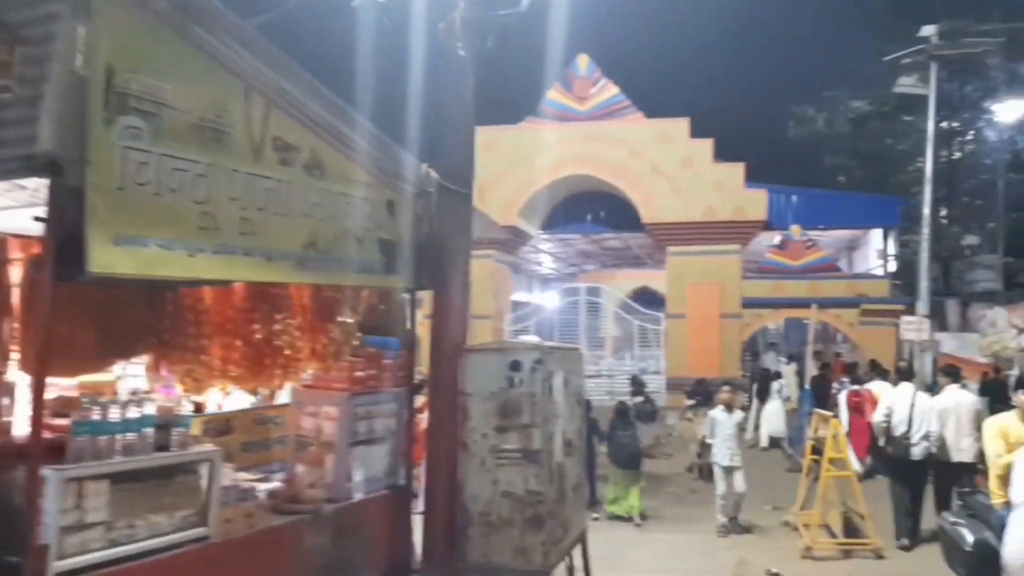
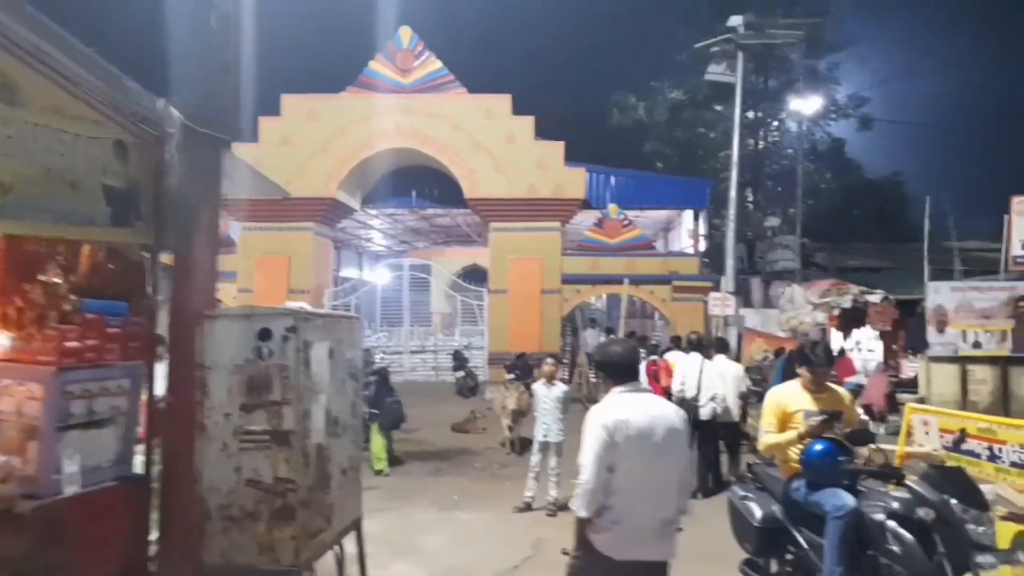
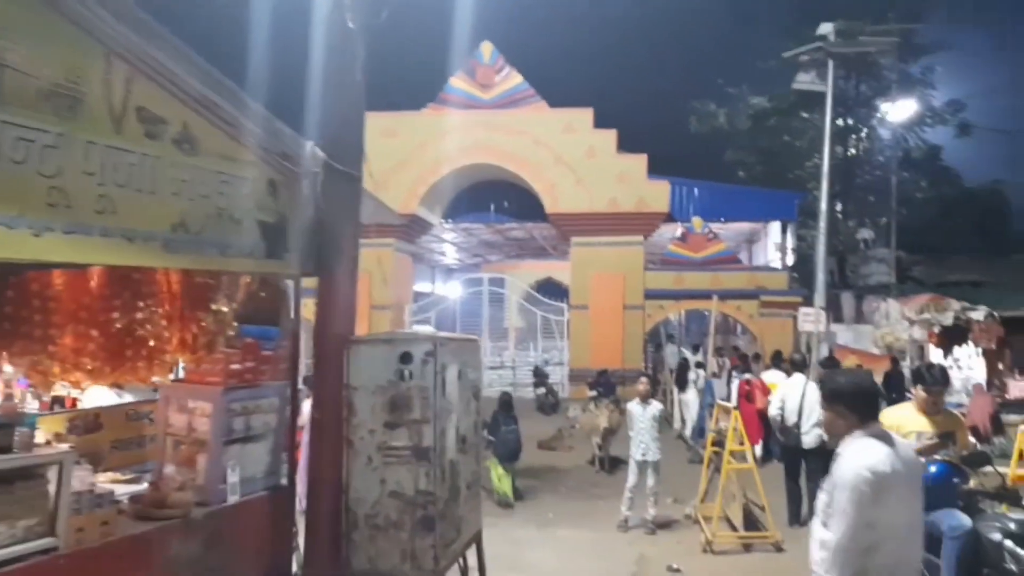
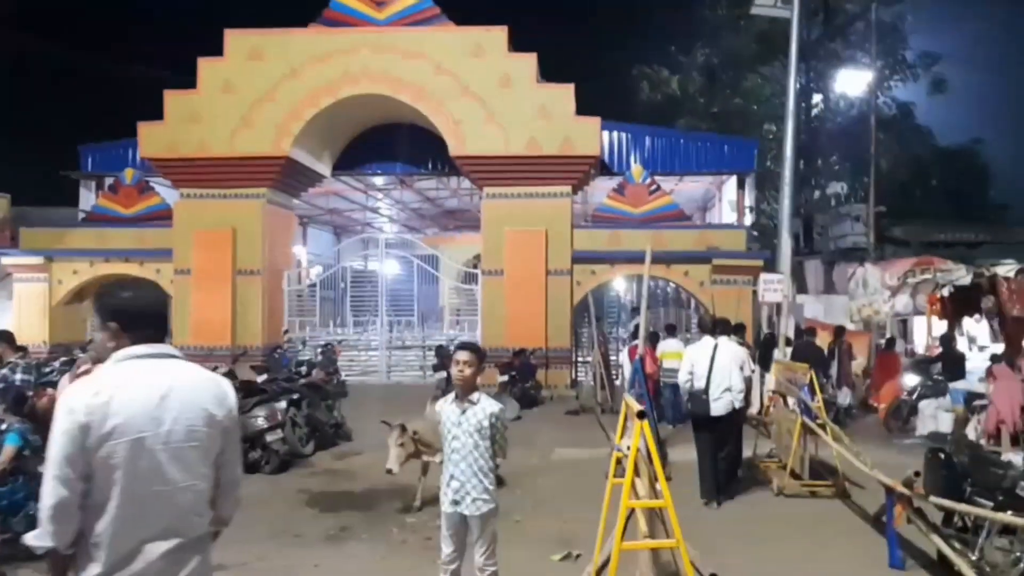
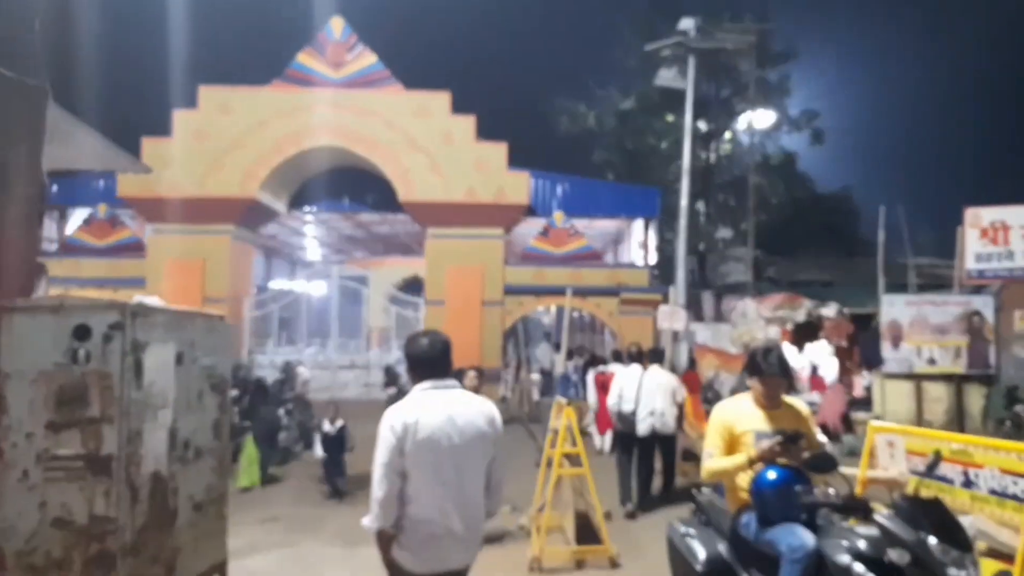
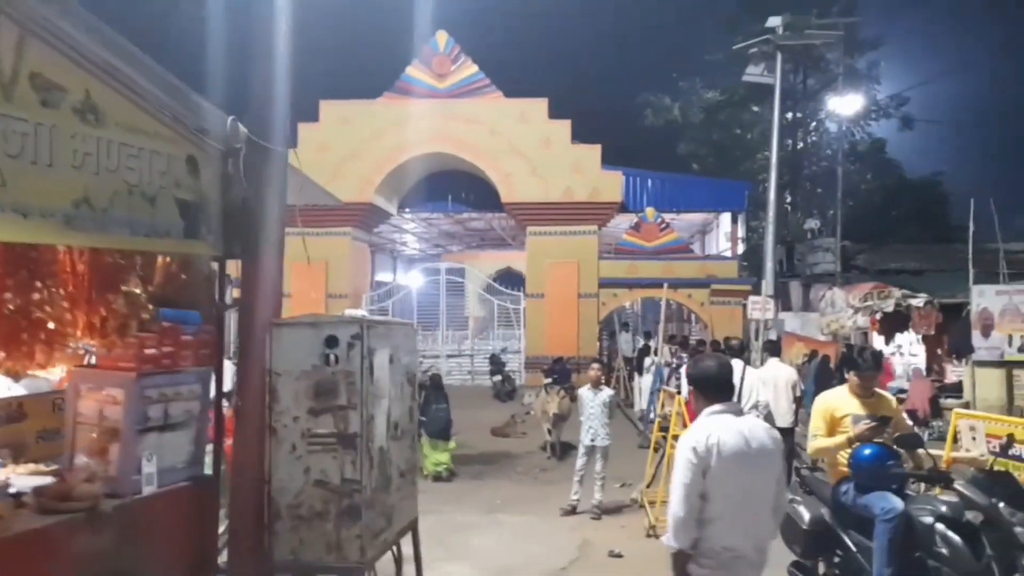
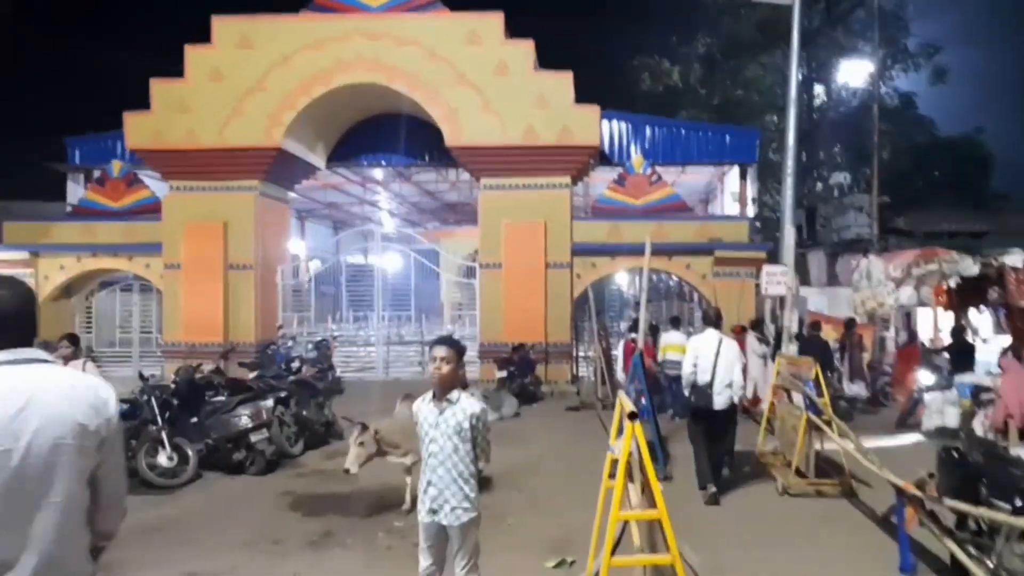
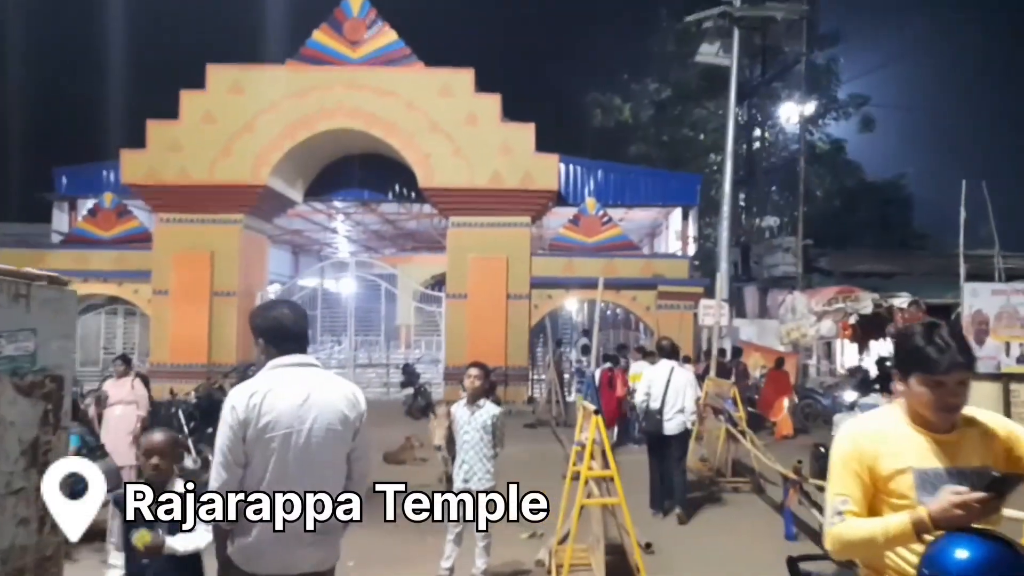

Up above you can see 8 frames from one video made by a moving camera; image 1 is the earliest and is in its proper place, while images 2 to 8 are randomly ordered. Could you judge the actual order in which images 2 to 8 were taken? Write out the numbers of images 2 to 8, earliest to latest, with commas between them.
3, 6, 2, 5, 8, 4, 7
